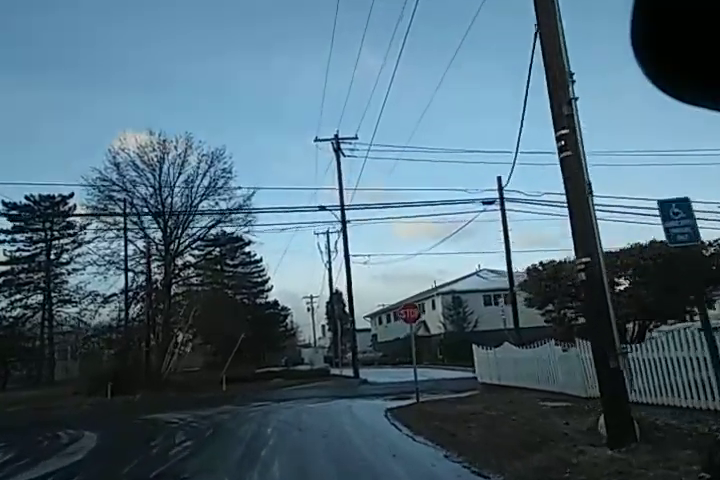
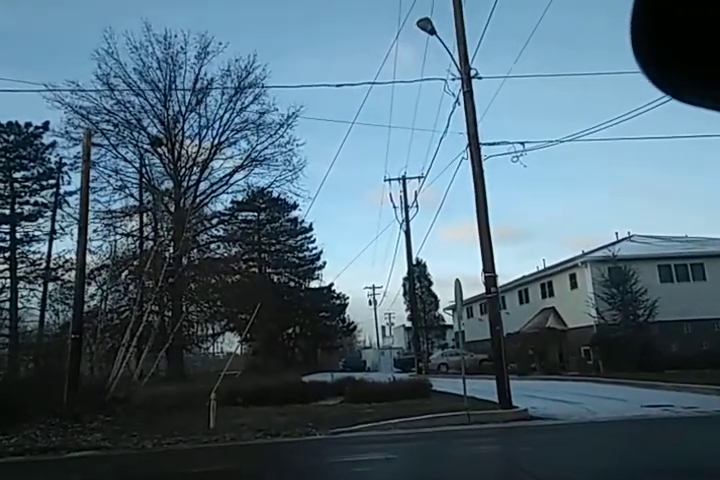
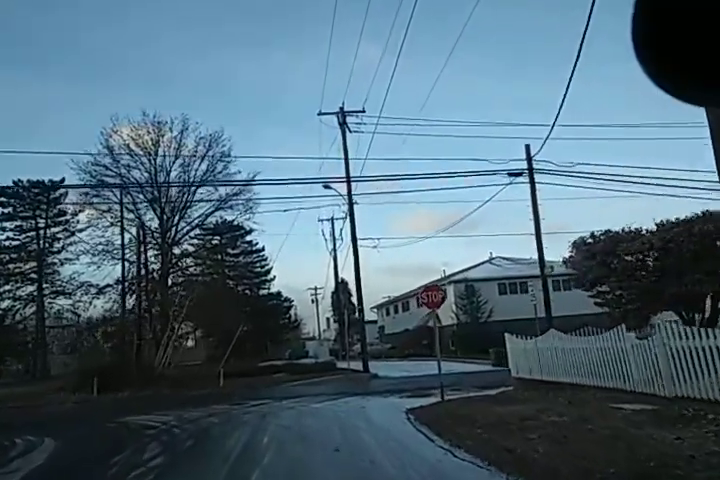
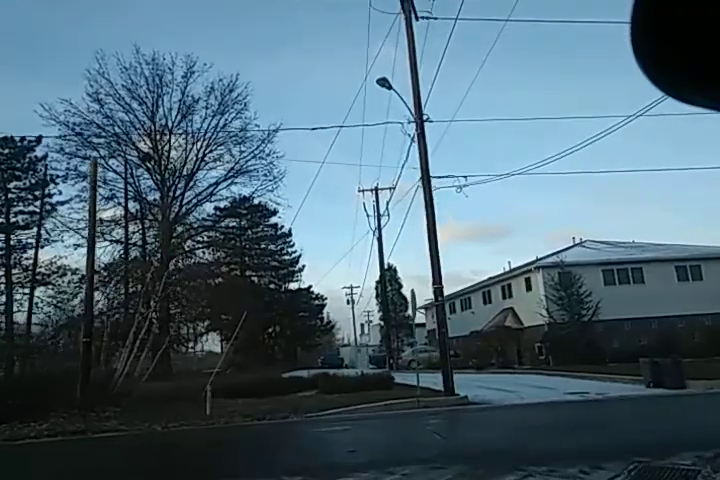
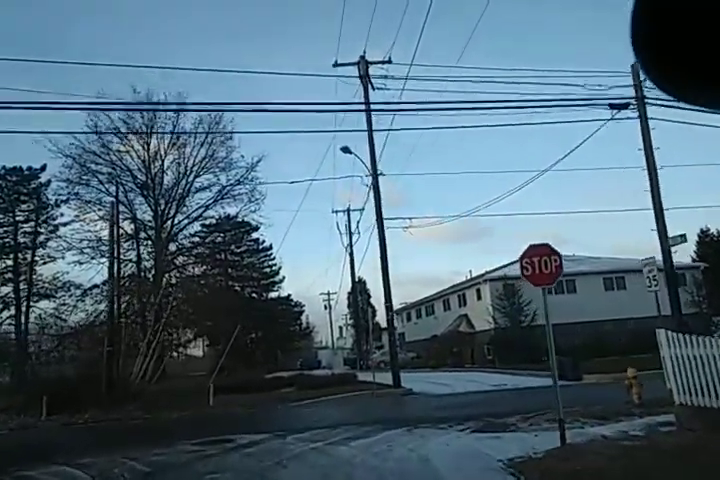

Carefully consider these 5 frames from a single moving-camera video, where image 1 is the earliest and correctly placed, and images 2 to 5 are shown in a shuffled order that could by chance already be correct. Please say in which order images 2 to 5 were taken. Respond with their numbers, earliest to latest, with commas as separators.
3, 5, 4, 2
